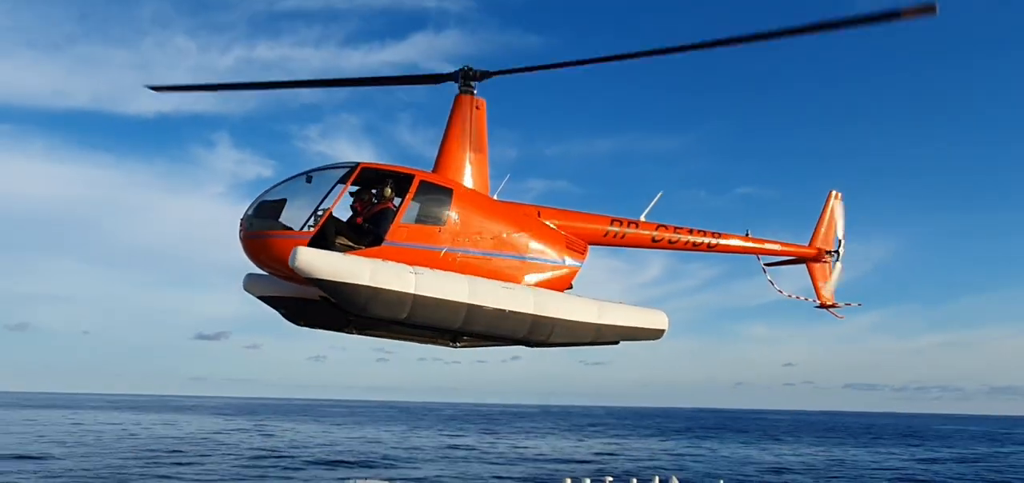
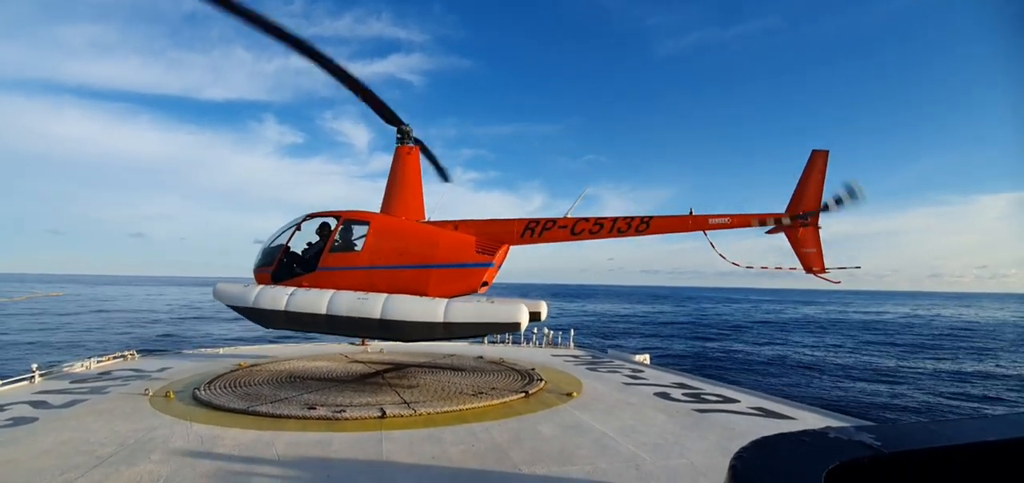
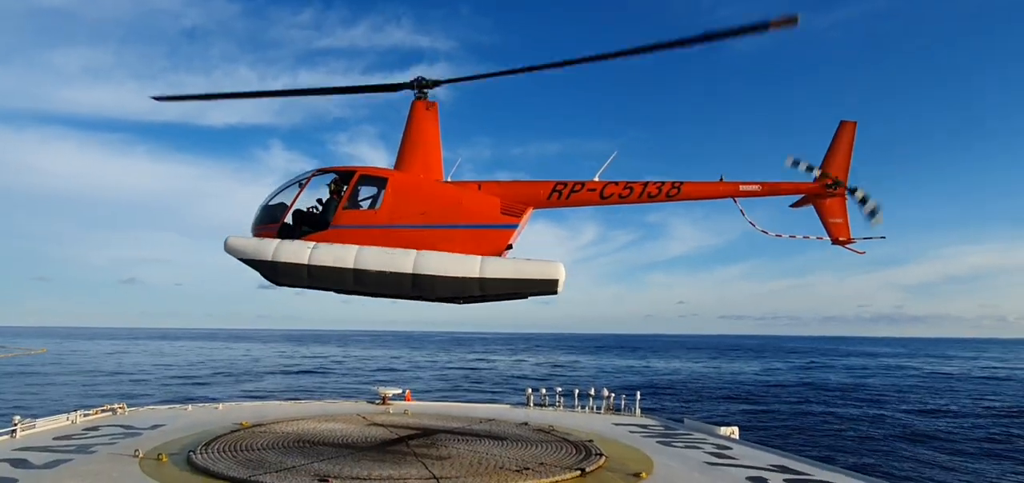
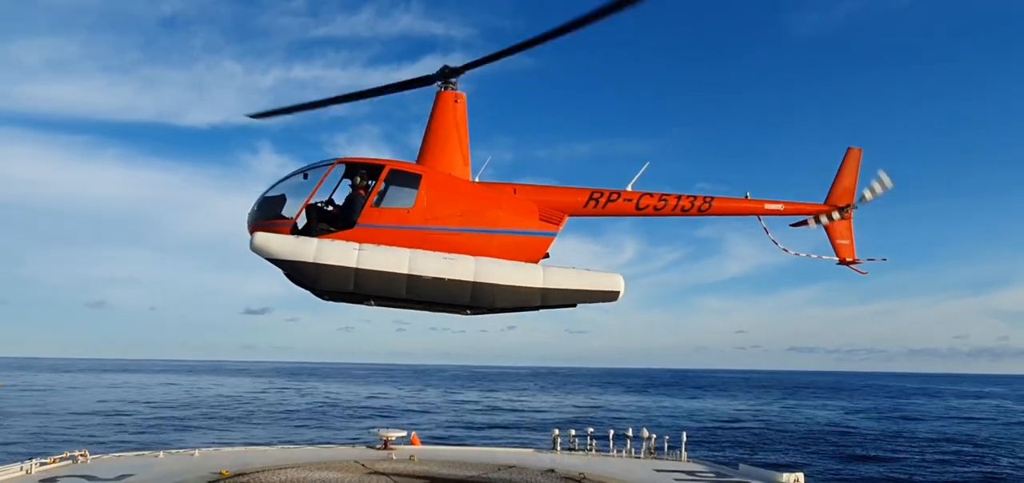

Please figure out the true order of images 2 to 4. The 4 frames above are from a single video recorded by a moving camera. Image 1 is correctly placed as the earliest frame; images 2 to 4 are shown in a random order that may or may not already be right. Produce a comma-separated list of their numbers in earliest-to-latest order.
4, 3, 2
